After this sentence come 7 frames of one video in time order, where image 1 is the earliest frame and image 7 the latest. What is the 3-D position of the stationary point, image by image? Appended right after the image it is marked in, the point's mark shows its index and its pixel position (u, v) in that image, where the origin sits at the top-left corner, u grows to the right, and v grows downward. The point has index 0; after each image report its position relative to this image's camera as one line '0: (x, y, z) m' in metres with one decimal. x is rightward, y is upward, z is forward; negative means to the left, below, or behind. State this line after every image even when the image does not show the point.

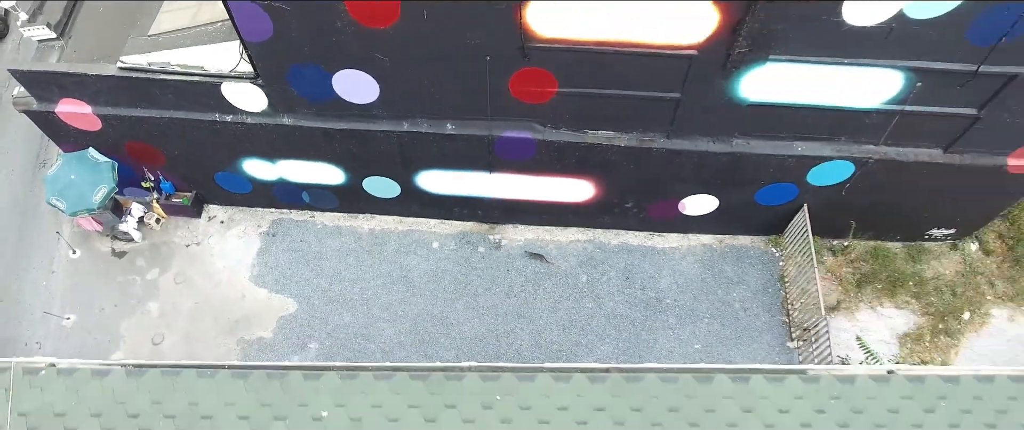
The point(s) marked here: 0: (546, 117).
0: (+0.4, +1.4, +8.4) m
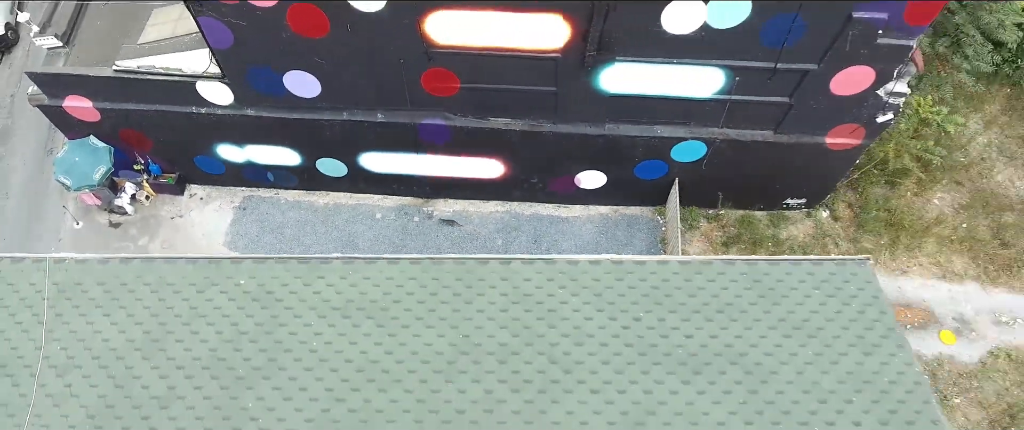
0: (-1.0, +1.9, +10.5) m
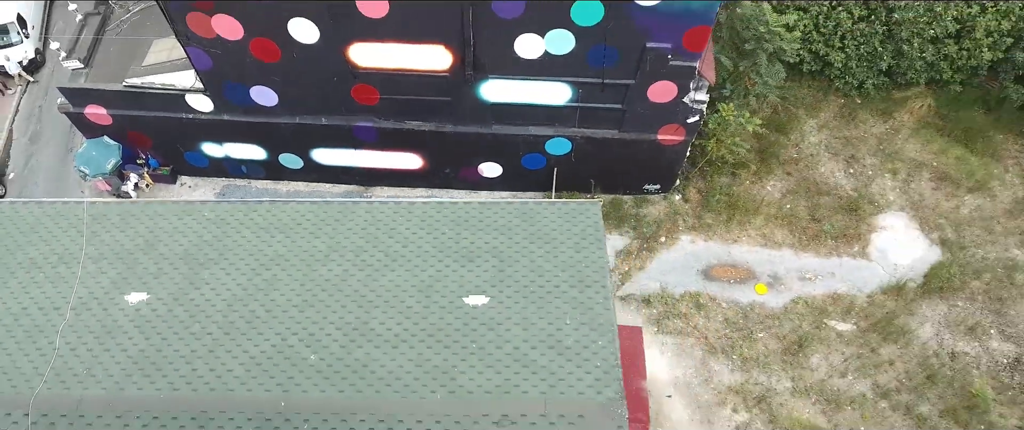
0: (-3.1, +2.4, +13.9) m
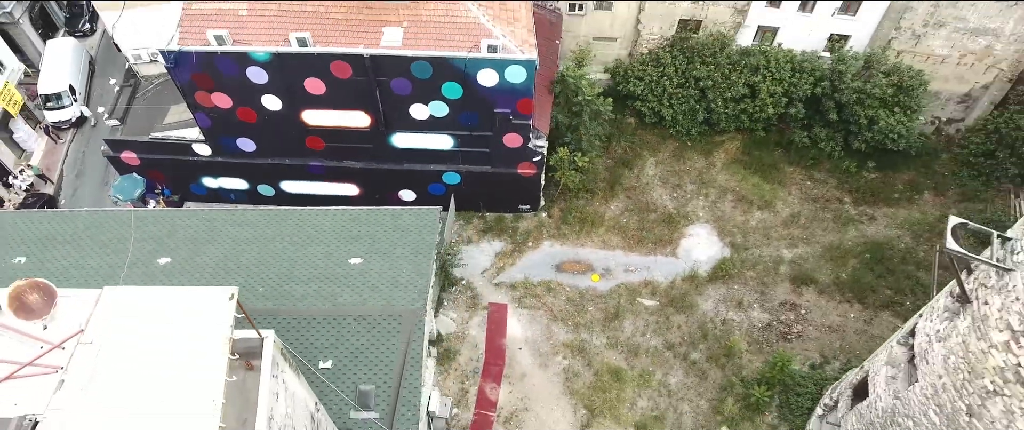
0: (-6.2, +2.0, +20.2) m
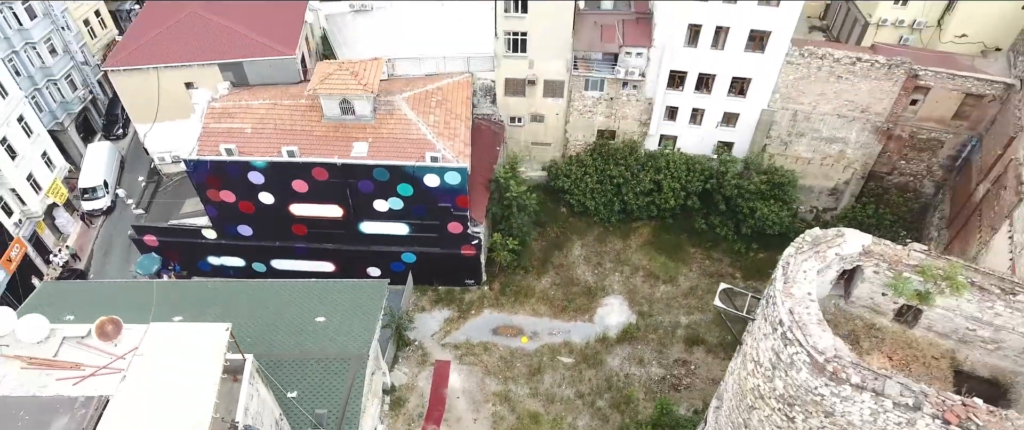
0: (-8.6, -1.0, +25.3) m
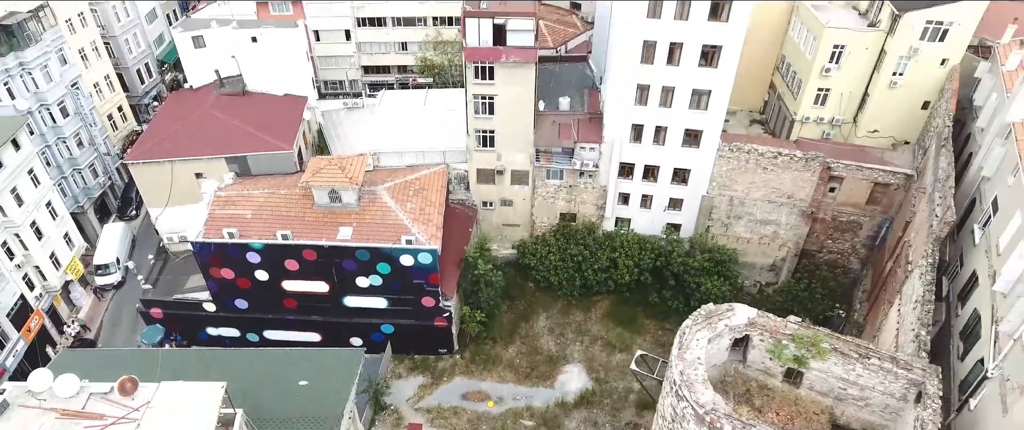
0: (-10.1, -4.5, +28.3) m
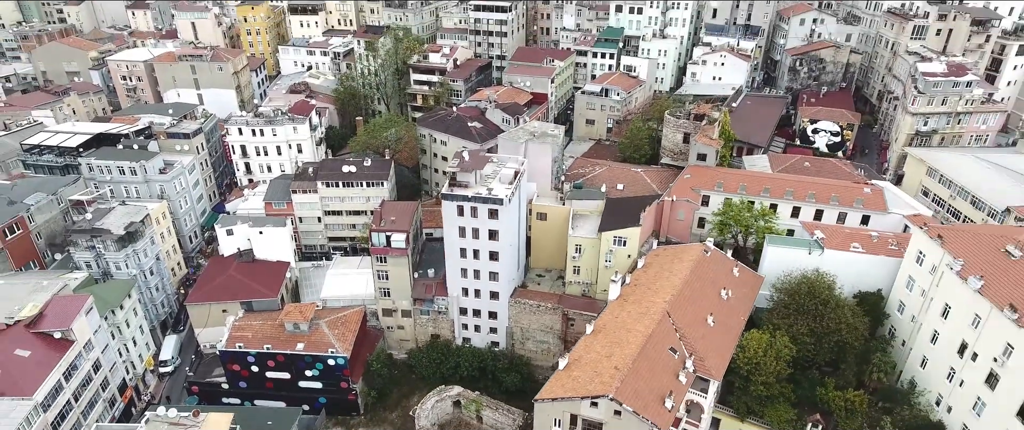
0: (-20.4, -14.8, +51.4) m
